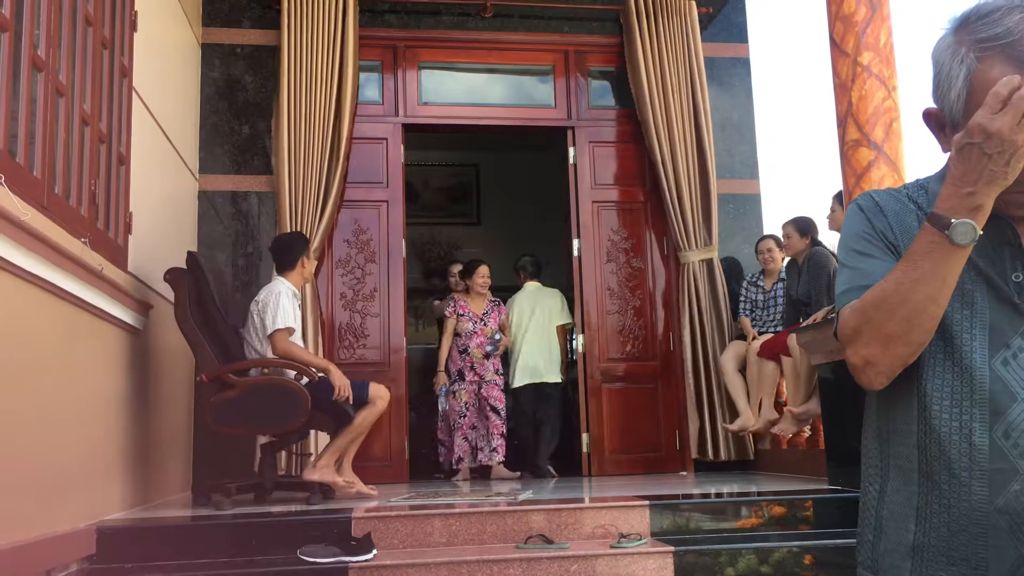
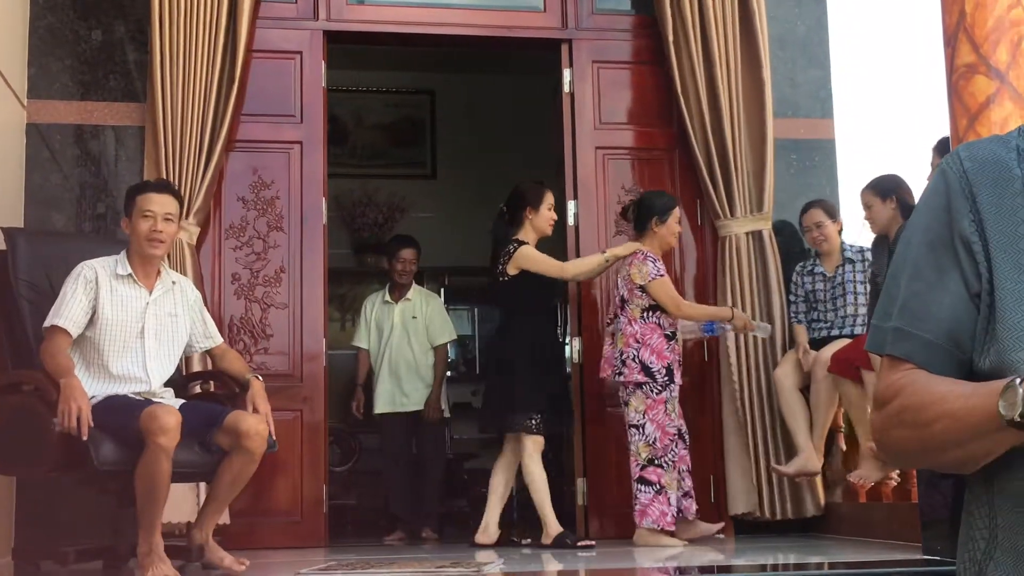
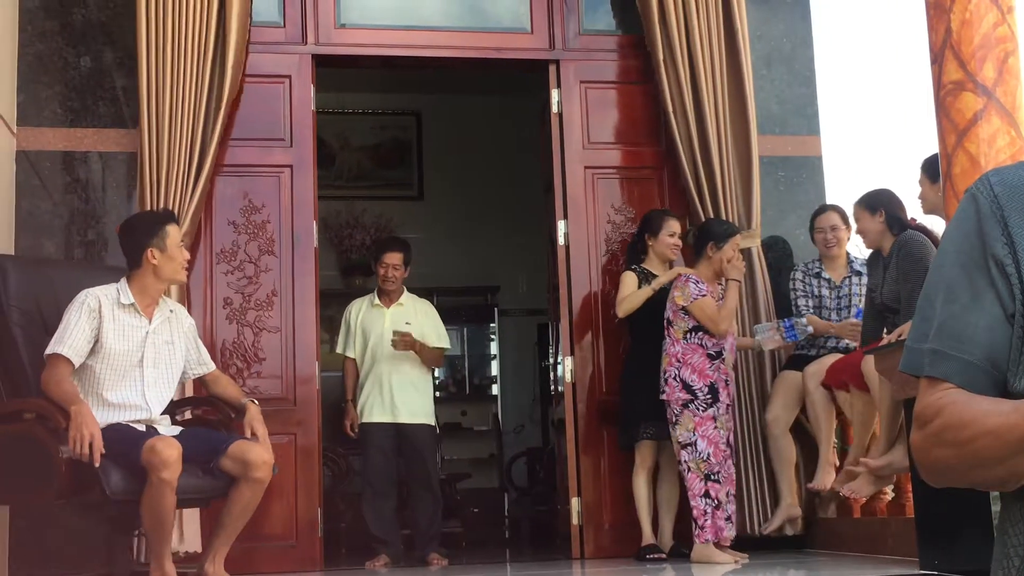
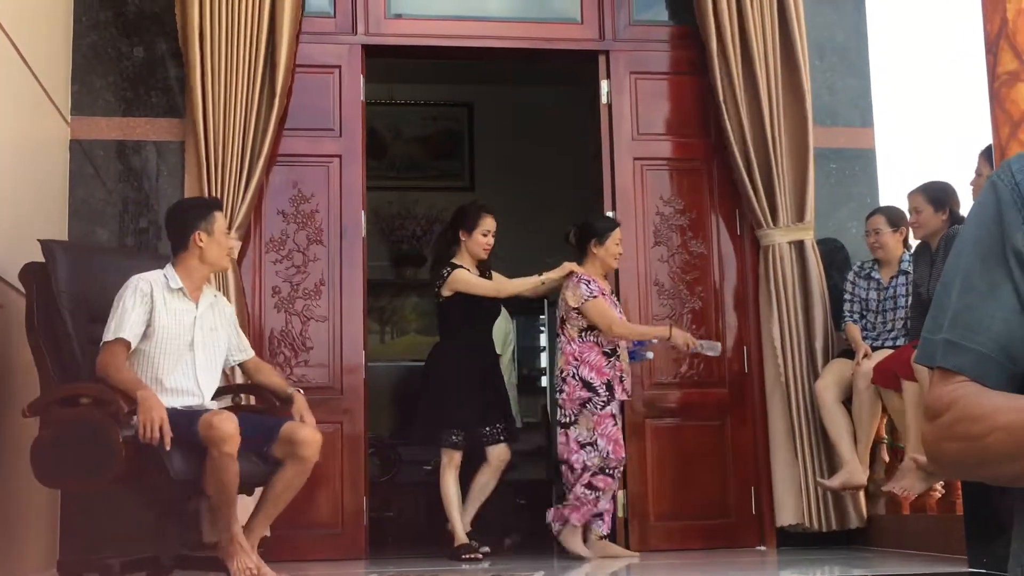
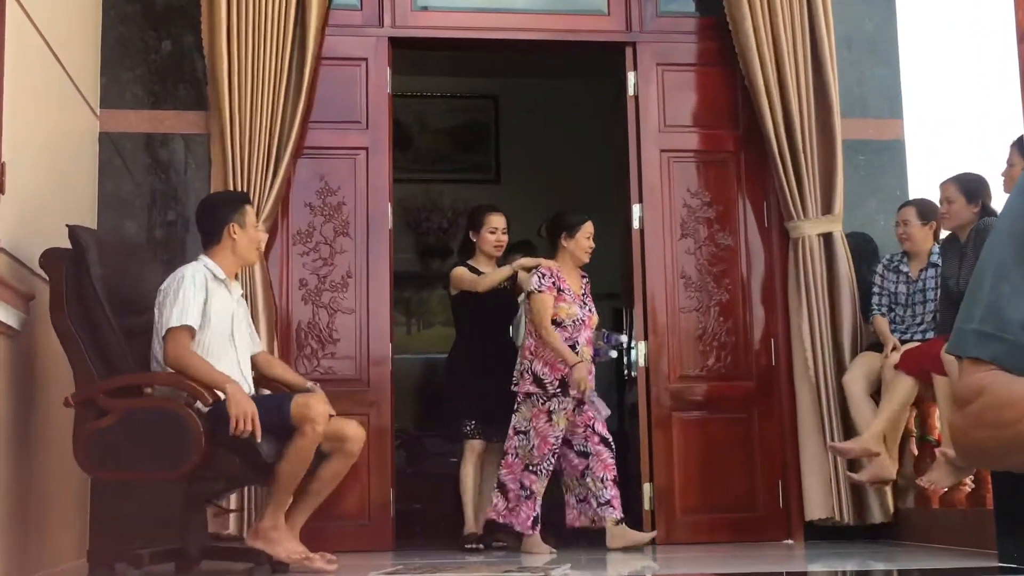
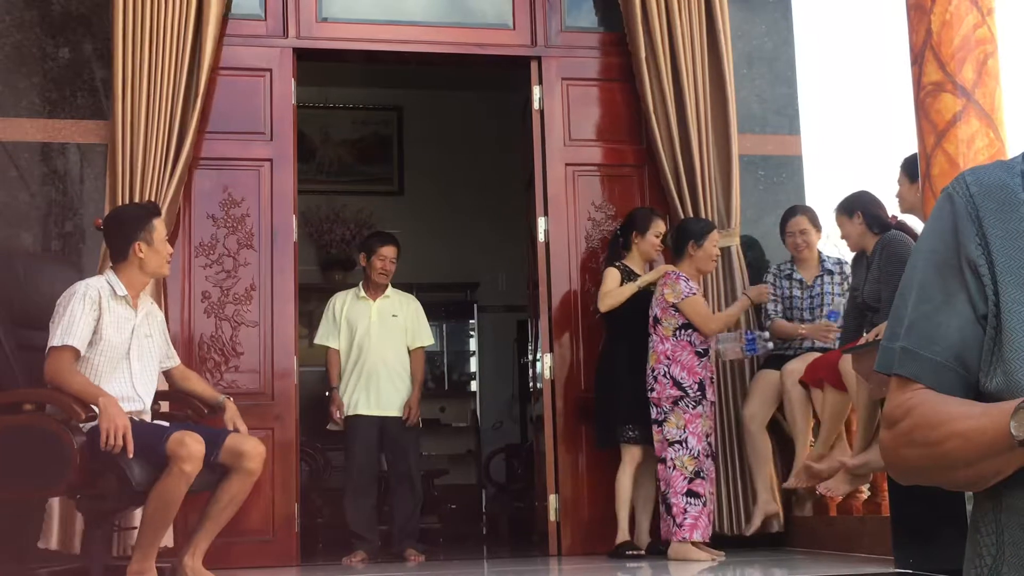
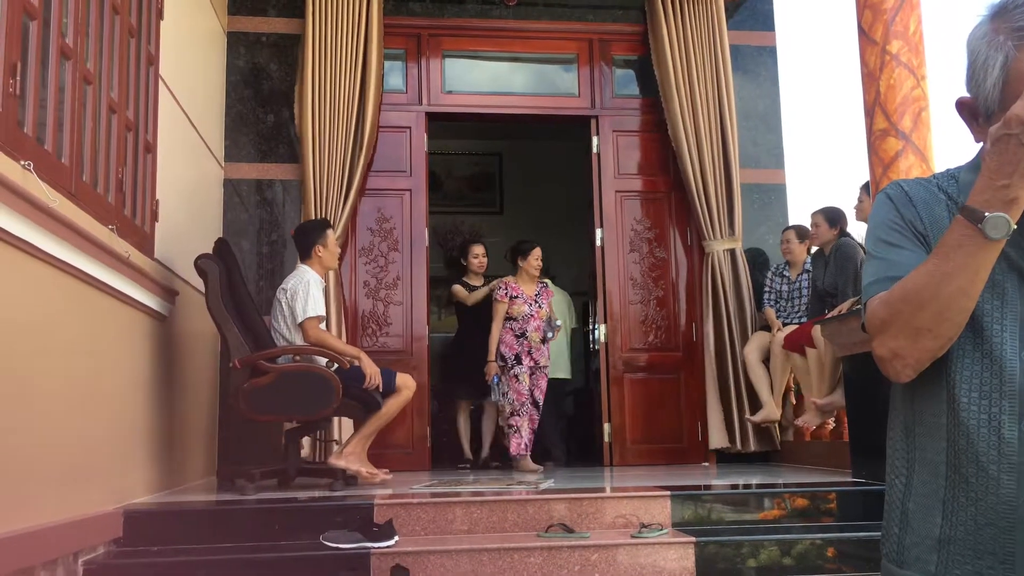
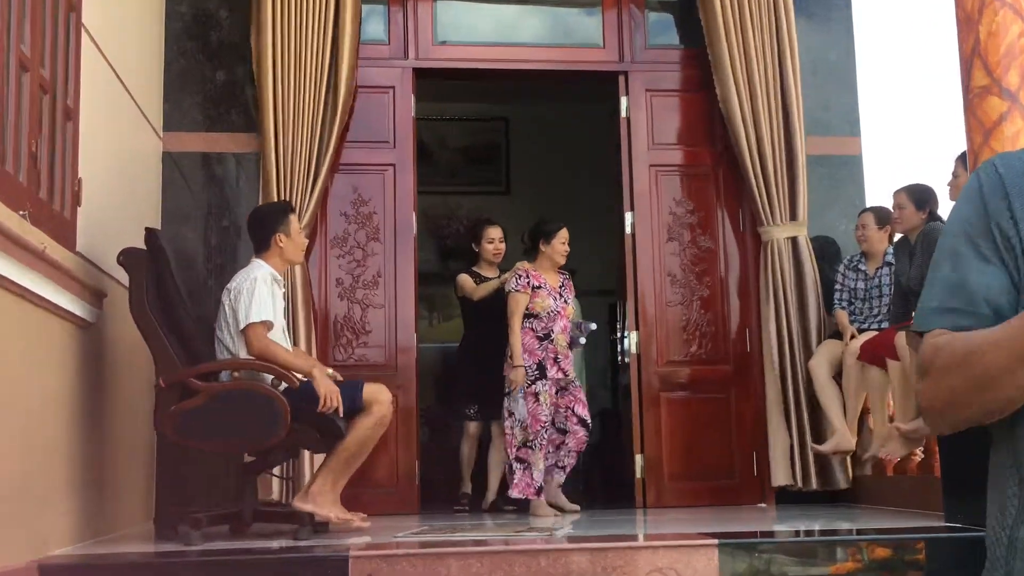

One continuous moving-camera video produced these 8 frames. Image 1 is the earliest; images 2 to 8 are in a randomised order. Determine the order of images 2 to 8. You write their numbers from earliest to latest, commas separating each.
7, 8, 5, 4, 2, 6, 3
